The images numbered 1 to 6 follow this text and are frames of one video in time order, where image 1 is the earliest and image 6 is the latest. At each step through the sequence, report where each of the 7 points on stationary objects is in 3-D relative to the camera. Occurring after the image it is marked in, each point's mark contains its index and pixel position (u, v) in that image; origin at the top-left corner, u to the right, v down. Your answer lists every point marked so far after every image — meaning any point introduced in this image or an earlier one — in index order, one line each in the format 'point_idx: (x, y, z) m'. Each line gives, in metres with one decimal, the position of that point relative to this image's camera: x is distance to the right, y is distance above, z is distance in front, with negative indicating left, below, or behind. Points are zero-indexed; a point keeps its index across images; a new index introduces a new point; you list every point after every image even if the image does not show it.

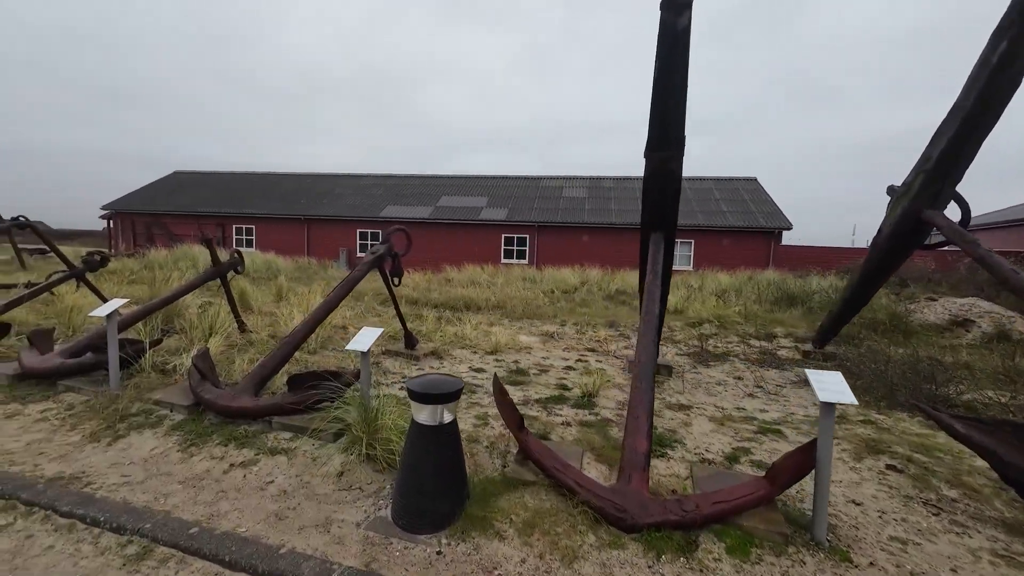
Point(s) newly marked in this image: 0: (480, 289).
0: (-0.6, 0.0, +8.3) m
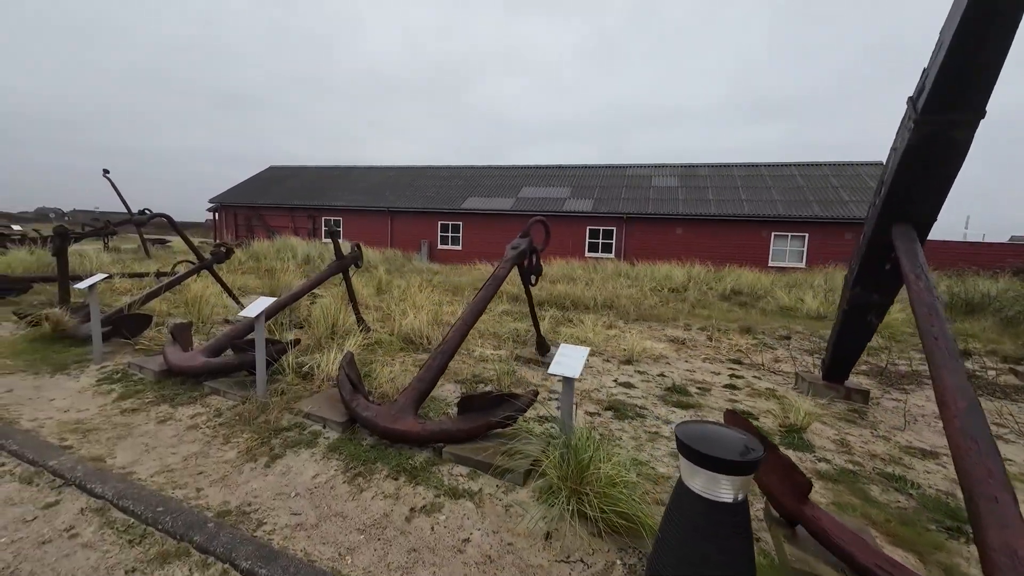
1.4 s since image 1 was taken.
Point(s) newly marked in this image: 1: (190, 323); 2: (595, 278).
0: (+1.2, +0.1, +7.7) m
1: (-2.4, -0.3, +3.2) m
2: (+1.6, +0.2, +8.5) m
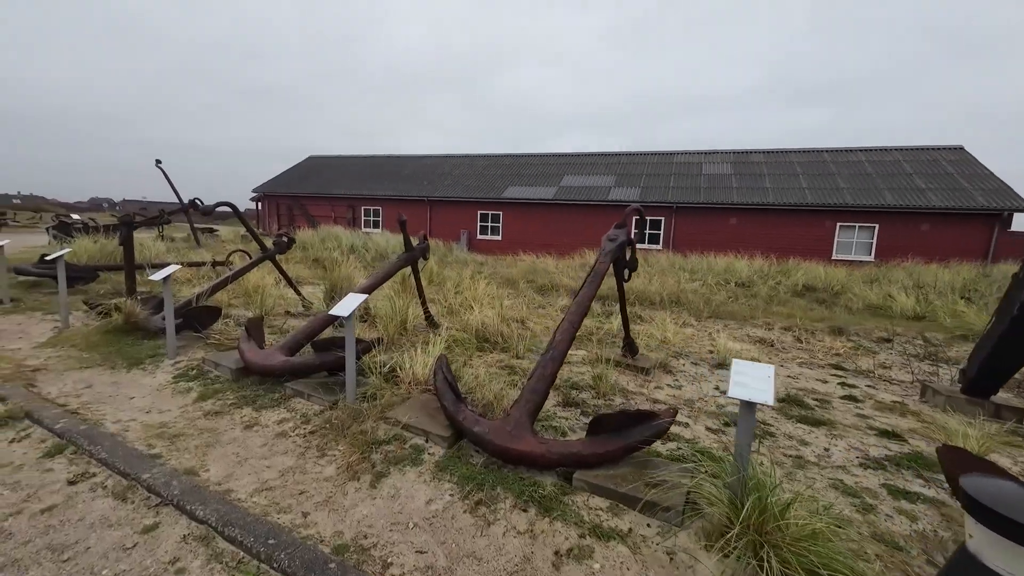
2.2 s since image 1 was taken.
0: (+2.1, +0.2, +7.3) m
1: (-1.7, -0.2, +3.0) m
2: (+2.6, +0.3, +8.1) m
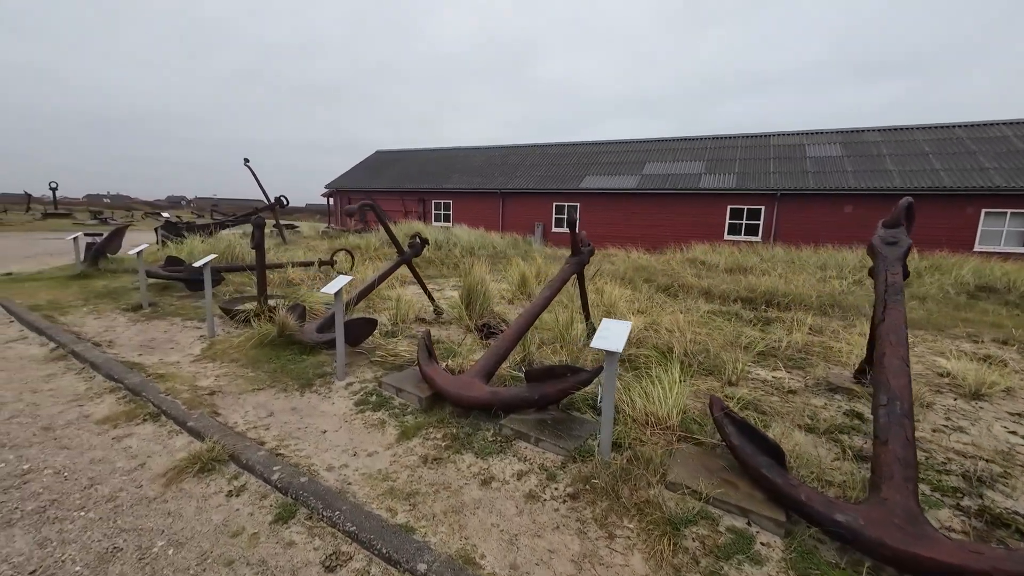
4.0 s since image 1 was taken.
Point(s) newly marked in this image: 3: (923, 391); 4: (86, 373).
0: (+3.9, +0.2, +6.5) m
1: (-0.4, -0.3, +2.6) m
2: (+4.4, +0.3, +7.2) m
3: (+2.8, -0.7, +2.9) m
4: (-2.9, -0.6, +2.9) m
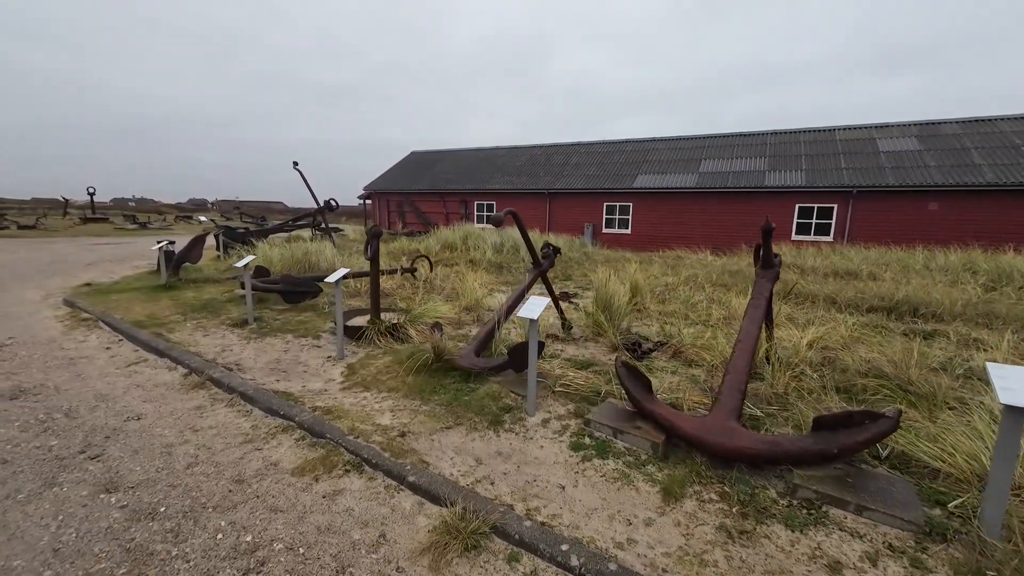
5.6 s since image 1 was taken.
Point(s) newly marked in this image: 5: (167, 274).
0: (+5.2, +0.1, +6.0) m
1: (+0.8, -0.4, +2.2) m
2: (+5.7, +0.3, +6.7) m
3: (+4.0, -0.8, +2.5) m
4: (-1.6, -0.7, +2.6) m
5: (-4.6, +0.2, +5.7) m
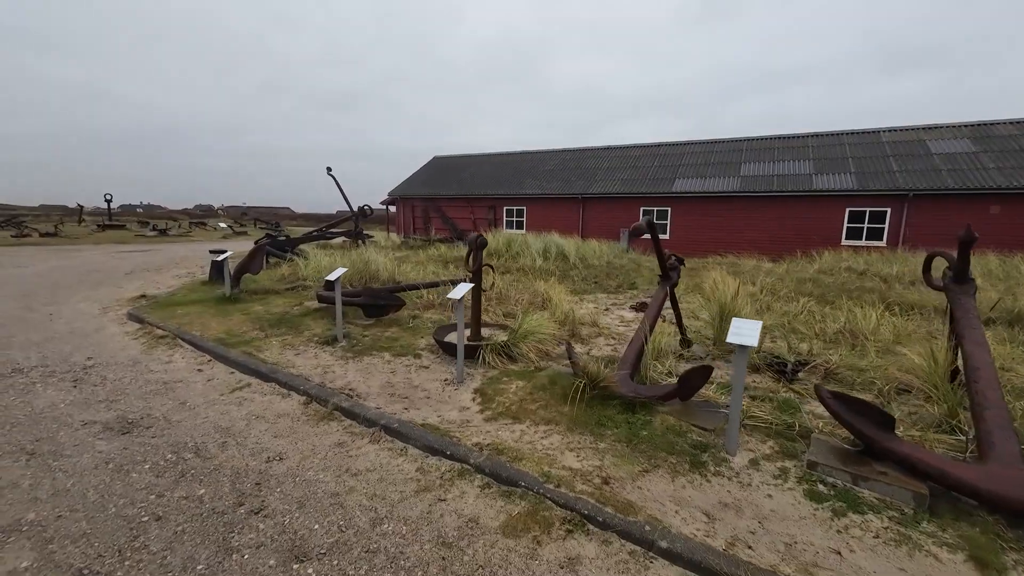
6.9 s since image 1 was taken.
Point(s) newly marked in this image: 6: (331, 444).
0: (+6.2, 0.0, +5.7) m
1: (+1.8, -0.5, +1.9) m
2: (+6.7, +0.1, +6.3) m
3: (+5.0, -0.9, +2.1) m
4: (-0.7, -0.8, +2.3) m
5: (-3.6, 0.0, +5.5) m
6: (-1.0, -0.8, +2.3) m
